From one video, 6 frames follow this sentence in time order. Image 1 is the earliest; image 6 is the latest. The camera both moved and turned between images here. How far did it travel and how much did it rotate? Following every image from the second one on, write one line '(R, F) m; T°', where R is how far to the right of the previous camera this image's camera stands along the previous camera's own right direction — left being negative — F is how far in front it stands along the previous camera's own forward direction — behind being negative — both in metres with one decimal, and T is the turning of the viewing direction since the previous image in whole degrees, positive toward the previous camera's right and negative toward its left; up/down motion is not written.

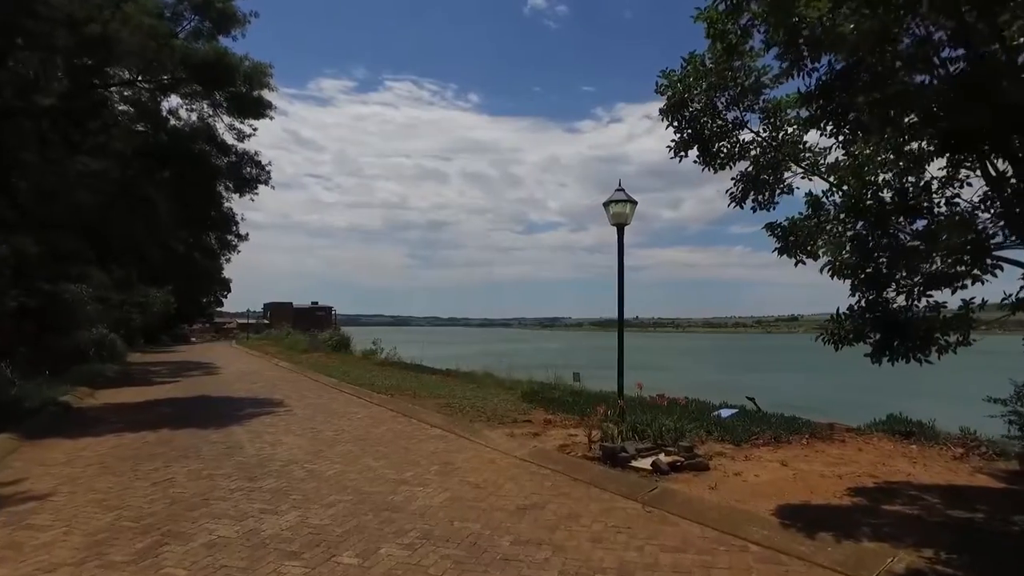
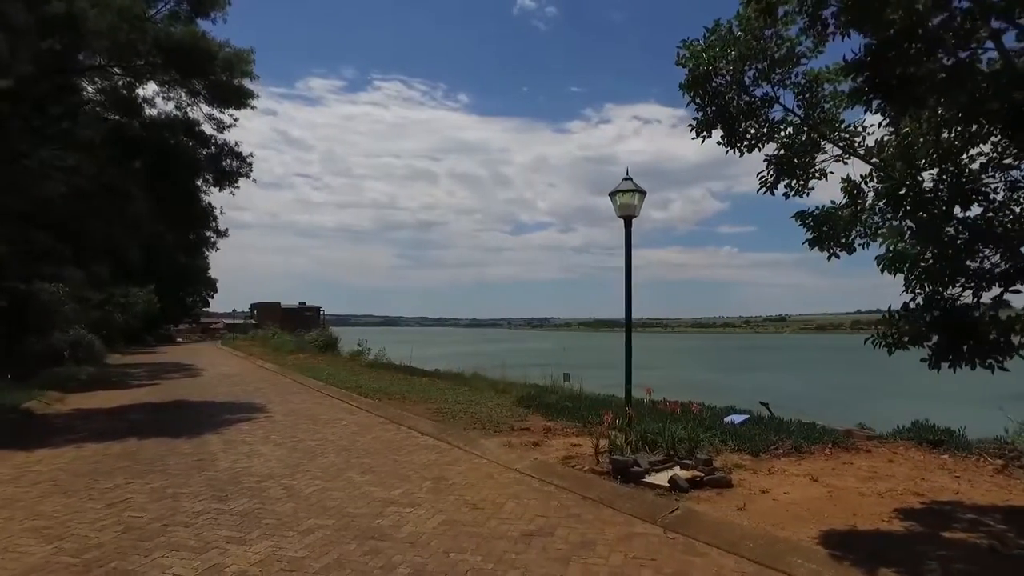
(-0.1, +0.8) m; +1°
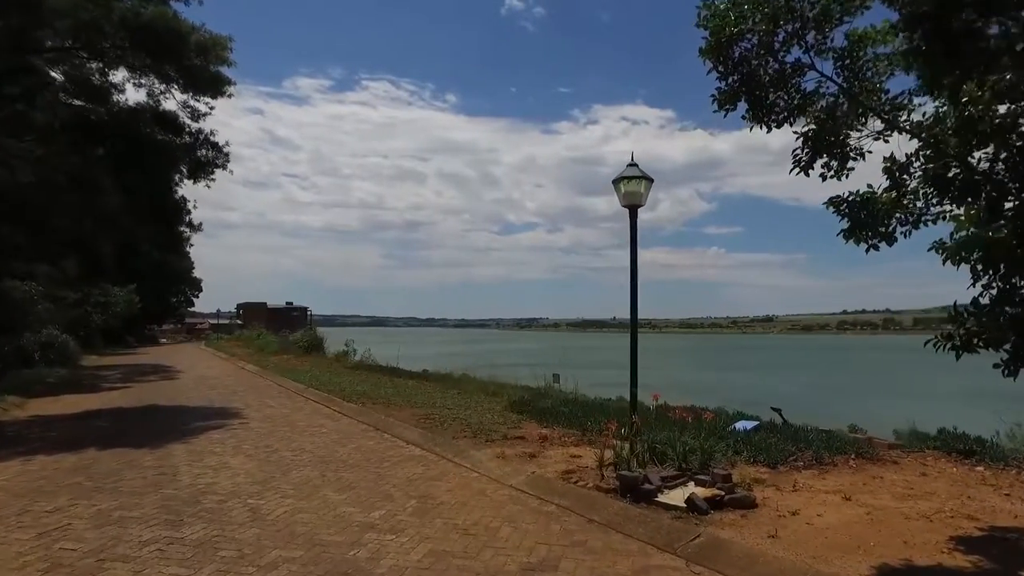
(-0.1, +0.8) m; +1°
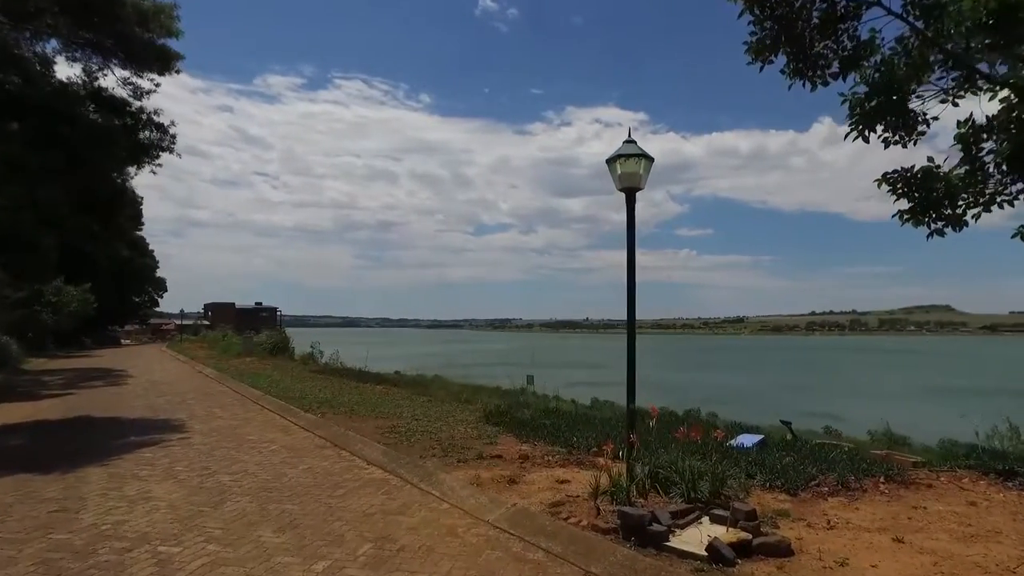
(0.0, +1.3) m; +2°
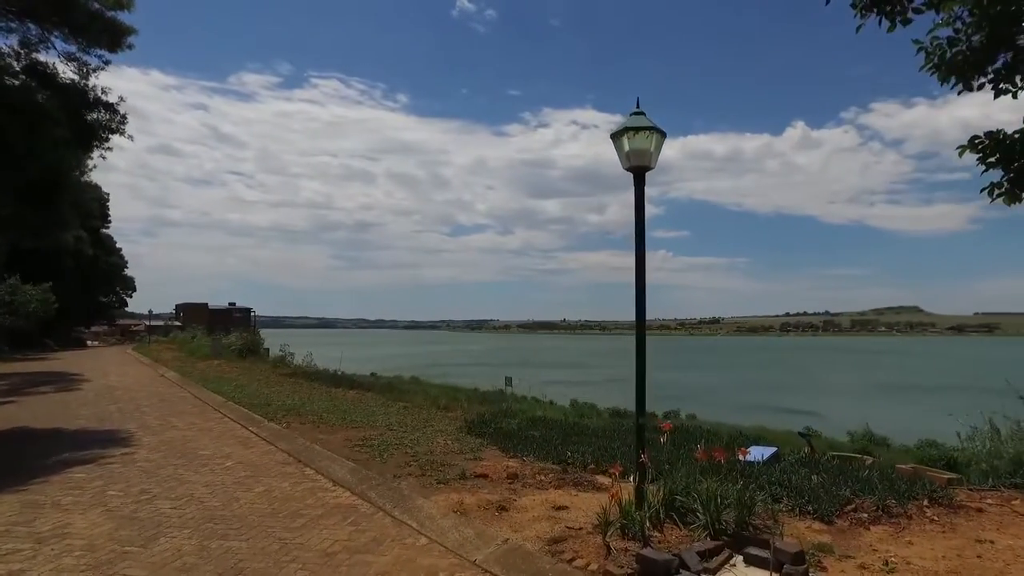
(-0.1, +1.1) m; +2°
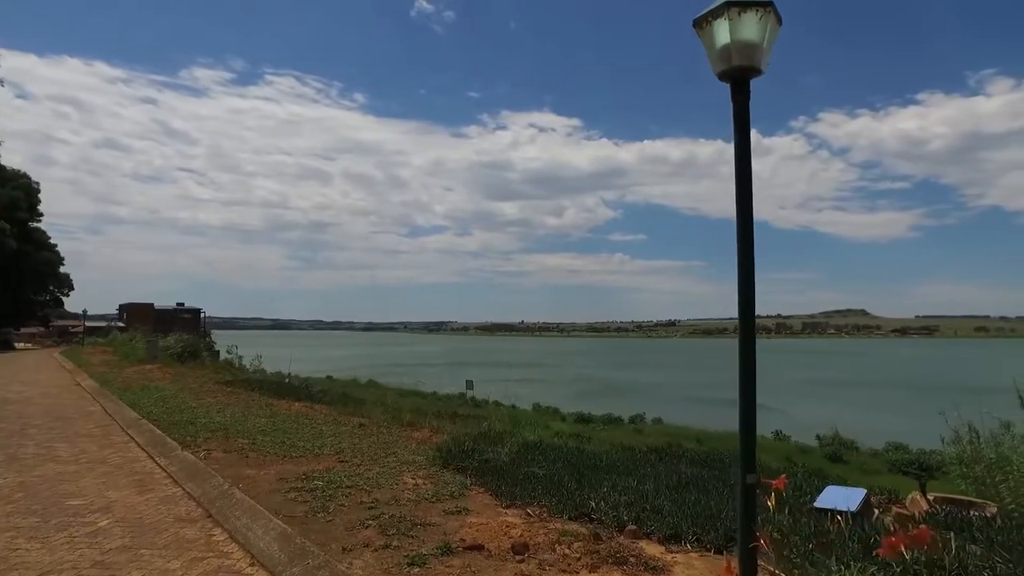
(-0.4, +2.5) m; +4°
